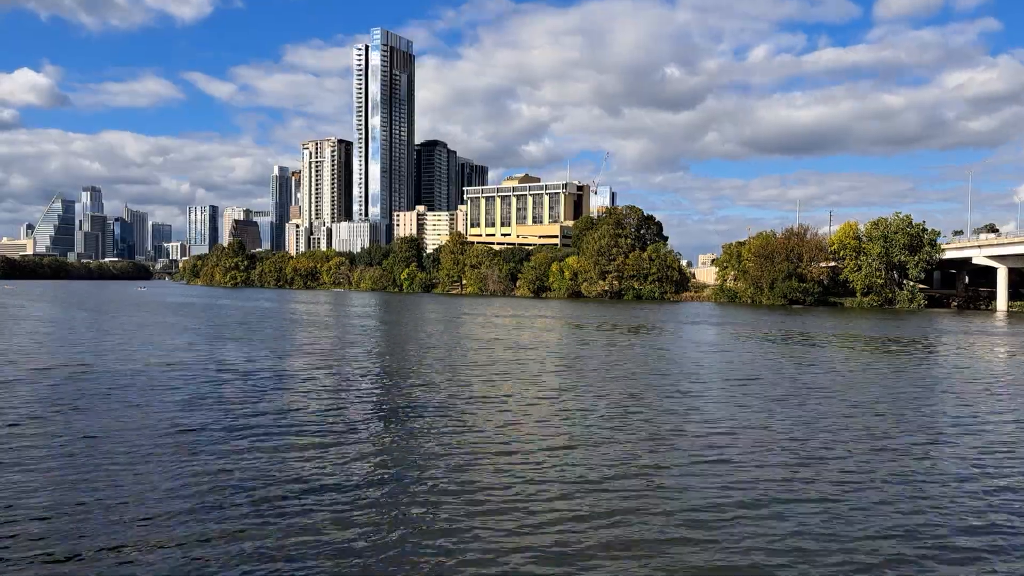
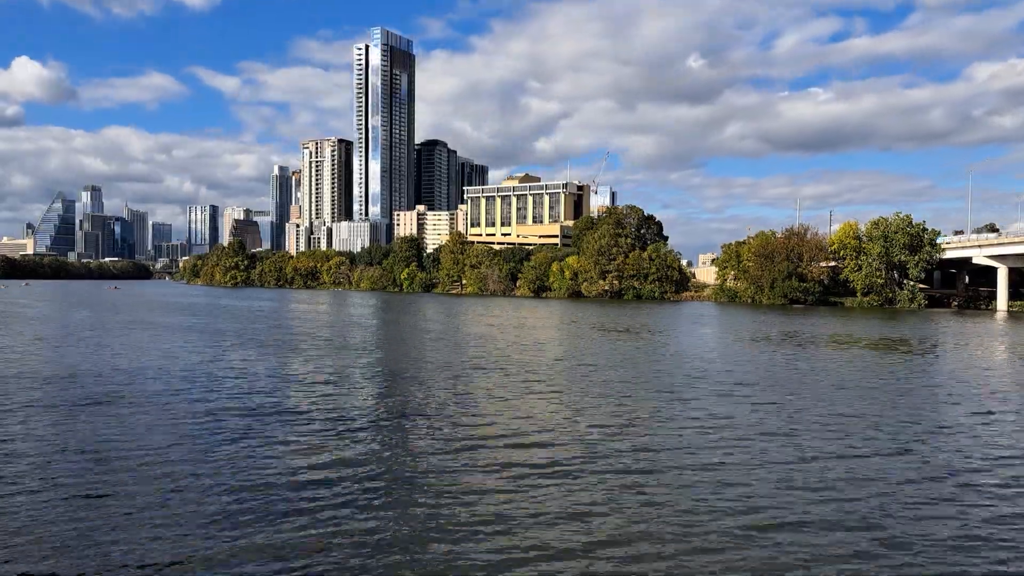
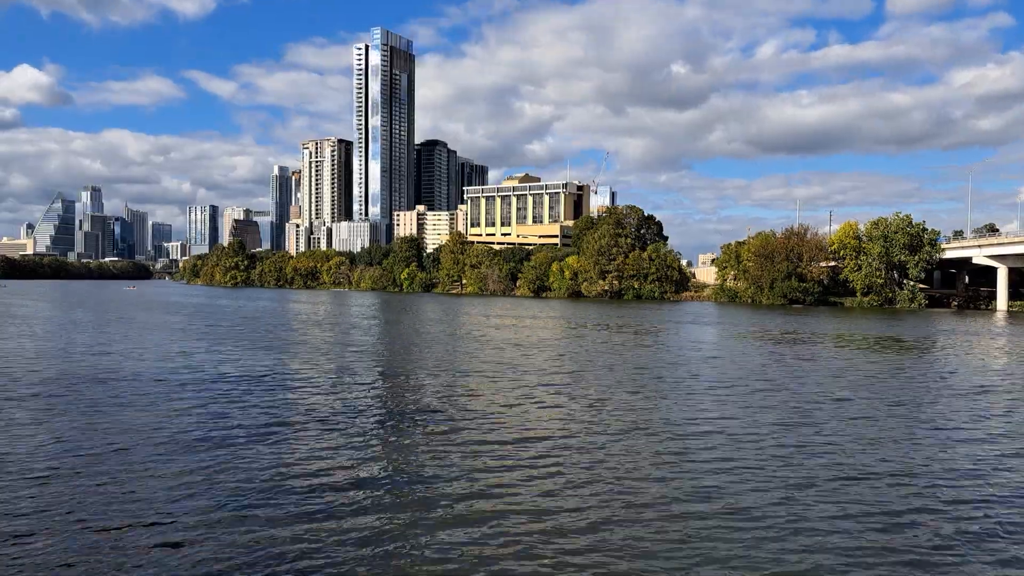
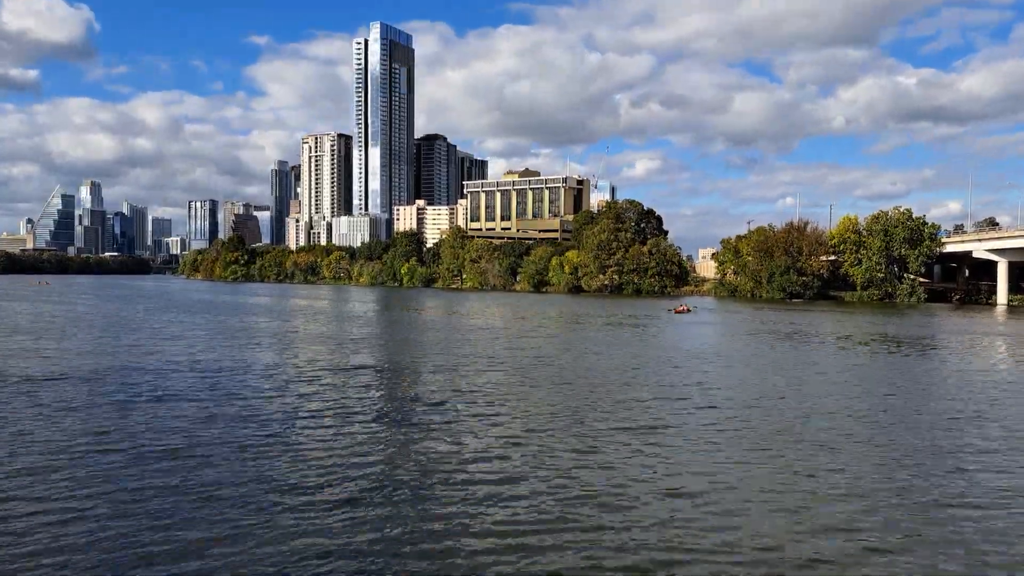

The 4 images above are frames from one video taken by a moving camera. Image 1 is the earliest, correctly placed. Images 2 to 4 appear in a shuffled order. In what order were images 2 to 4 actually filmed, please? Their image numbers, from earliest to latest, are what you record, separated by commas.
3, 2, 4
